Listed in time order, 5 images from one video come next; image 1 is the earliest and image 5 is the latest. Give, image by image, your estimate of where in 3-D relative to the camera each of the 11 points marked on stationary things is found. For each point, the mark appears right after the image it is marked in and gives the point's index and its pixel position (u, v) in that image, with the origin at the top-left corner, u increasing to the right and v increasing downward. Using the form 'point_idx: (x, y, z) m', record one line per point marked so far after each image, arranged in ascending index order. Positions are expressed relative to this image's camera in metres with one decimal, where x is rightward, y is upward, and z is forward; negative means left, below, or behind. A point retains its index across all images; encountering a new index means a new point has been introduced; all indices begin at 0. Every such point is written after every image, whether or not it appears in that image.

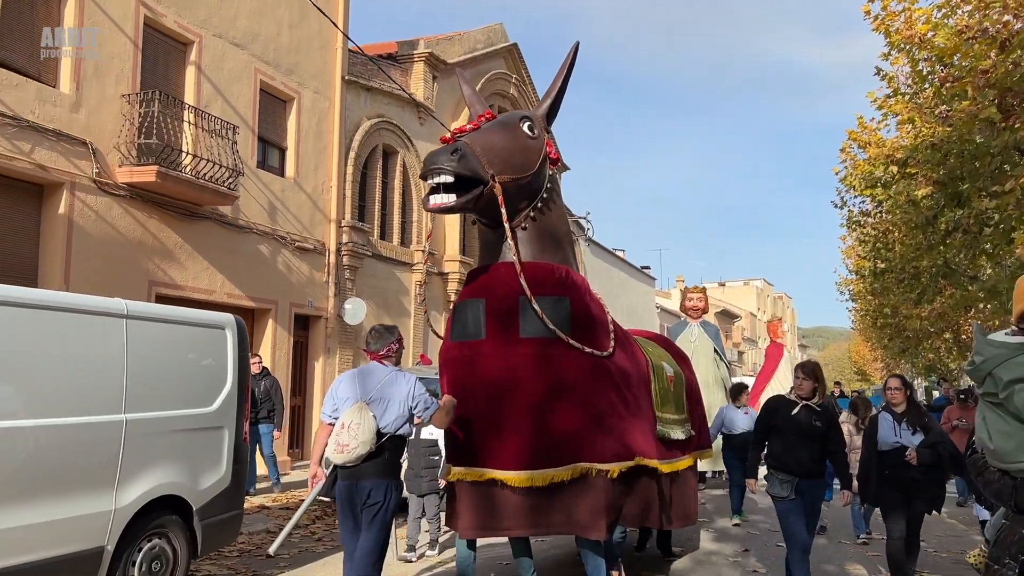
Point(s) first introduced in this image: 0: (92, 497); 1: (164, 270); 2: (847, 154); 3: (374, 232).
0: (-2.4, -1.2, +4.7) m
1: (-4.6, +0.2, +11.1) m
2: (+7.1, +2.9, +17.7) m
3: (-2.7, +1.1, +16.2) m
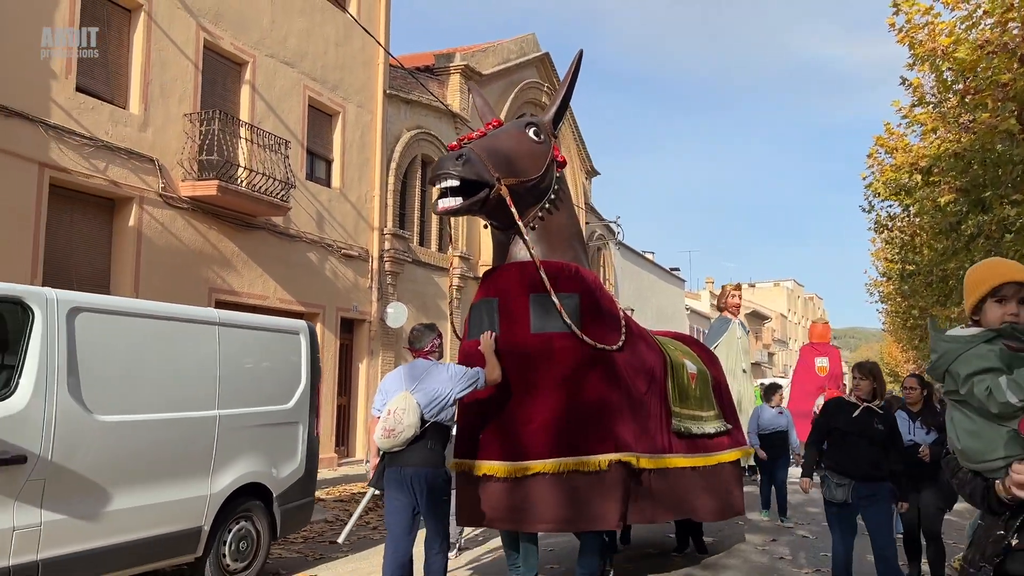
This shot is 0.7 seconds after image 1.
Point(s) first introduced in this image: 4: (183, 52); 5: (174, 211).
0: (-2.1, -1.3, +5.4) m
1: (-4.1, +0.1, +11.8) m
2: (+7.8, +2.8, +18.1) m
3: (-2.0, +1.0, +16.8) m
4: (-4.4, +3.2, +11.2) m
5: (-4.5, +1.0, +11.0) m
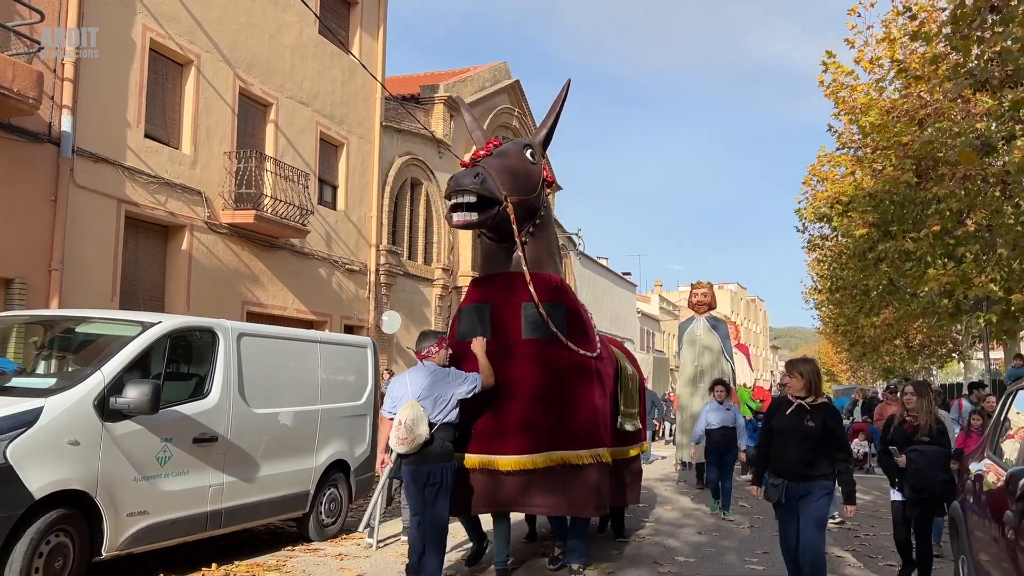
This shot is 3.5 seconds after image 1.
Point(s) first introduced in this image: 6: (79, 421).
0: (-1.9, -1.5, +7.4) m
1: (-4.2, -0.1, +13.7) m
2: (+7.3, +2.5, +20.7) m
3: (-2.4, +0.8, +18.8) m
4: (-4.5, +3.0, +13.0) m
5: (-4.6, +0.8, +12.9) m
6: (-2.7, -0.8, +5.2) m
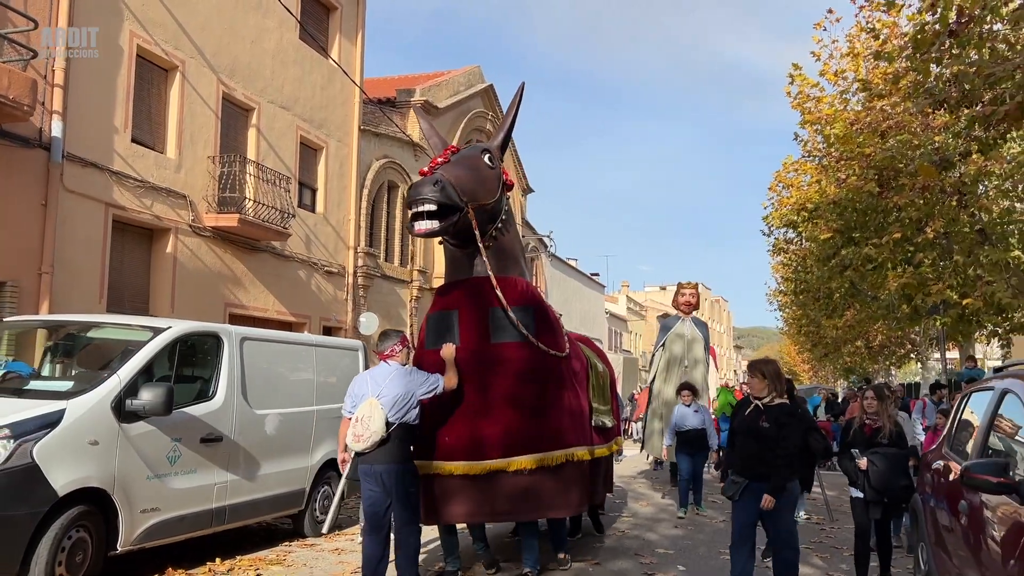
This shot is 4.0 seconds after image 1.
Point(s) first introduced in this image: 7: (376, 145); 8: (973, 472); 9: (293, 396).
0: (-2.0, -1.6, +7.7) m
1: (-4.6, -0.1, +13.9) m
2: (+6.7, +2.5, +21.3) m
3: (-3.0, +0.7, +19.1) m
4: (-4.8, +2.9, +13.2) m
5: (-4.9, +0.8, +13.0) m
6: (-2.7, -0.9, +5.5) m
7: (-3.1, +3.2, +19.0) m
8: (+2.1, -0.9, +3.9) m
9: (-2.0, -1.0, +7.7) m
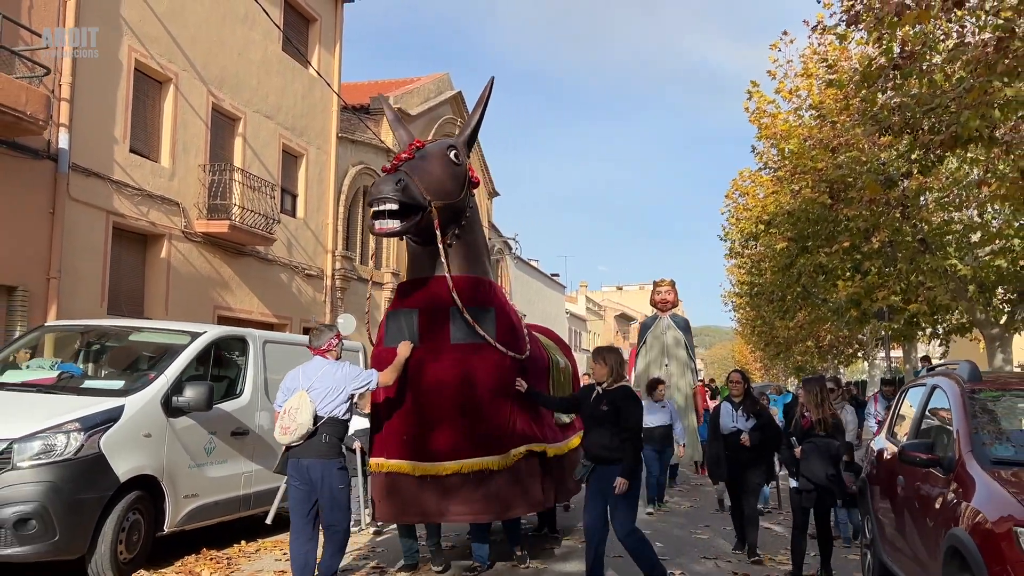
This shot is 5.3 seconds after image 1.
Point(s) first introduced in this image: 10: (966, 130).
0: (-2.0, -1.6, +8.4) m
1: (-5.0, -0.2, +14.4) m
2: (+5.9, +2.4, +22.4) m
3: (-3.7, +0.7, +19.7) m
4: (-5.2, +2.9, +13.8) m
5: (-5.2, +0.7, +13.6) m
6: (-2.7, -0.9, +6.2) m
7: (-3.7, +3.2, +19.6) m
8: (+2.3, -0.9, +4.8) m
9: (-2.1, -1.1, +8.4) m
10: (+4.9, +1.7, +9.1) m
